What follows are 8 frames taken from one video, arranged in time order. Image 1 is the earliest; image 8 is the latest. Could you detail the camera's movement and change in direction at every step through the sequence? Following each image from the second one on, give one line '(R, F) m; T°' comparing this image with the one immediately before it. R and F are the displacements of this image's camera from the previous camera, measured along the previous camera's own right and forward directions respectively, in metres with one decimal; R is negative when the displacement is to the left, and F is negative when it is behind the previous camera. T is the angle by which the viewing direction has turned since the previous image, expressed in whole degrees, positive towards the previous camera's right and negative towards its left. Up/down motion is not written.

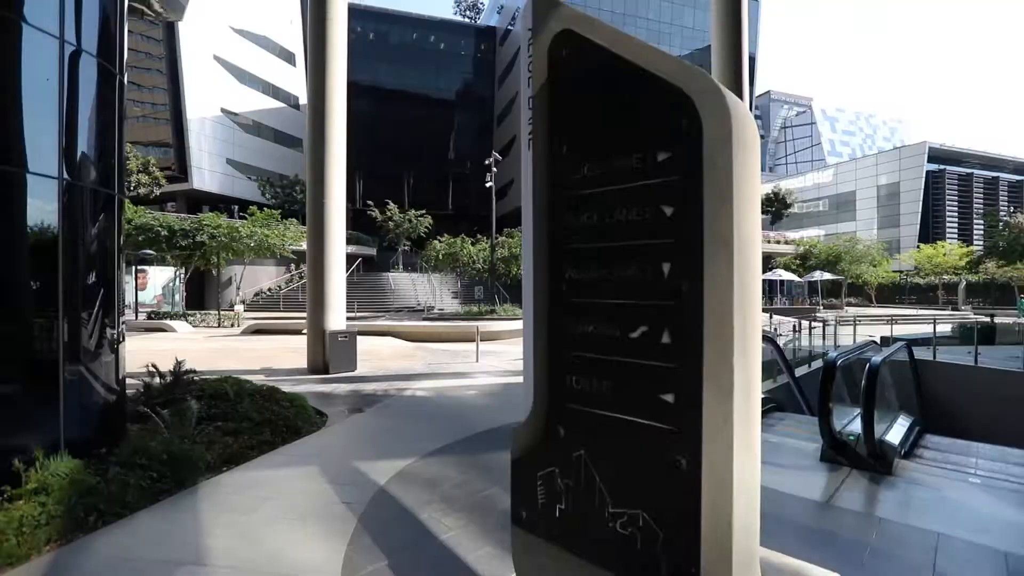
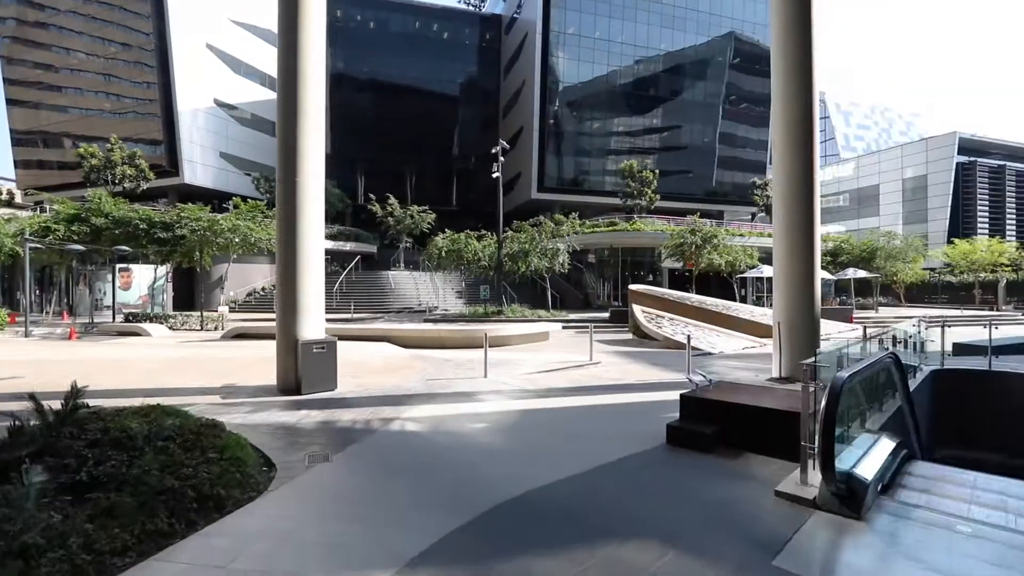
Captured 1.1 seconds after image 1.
(-0.2, +2.2) m; -1°
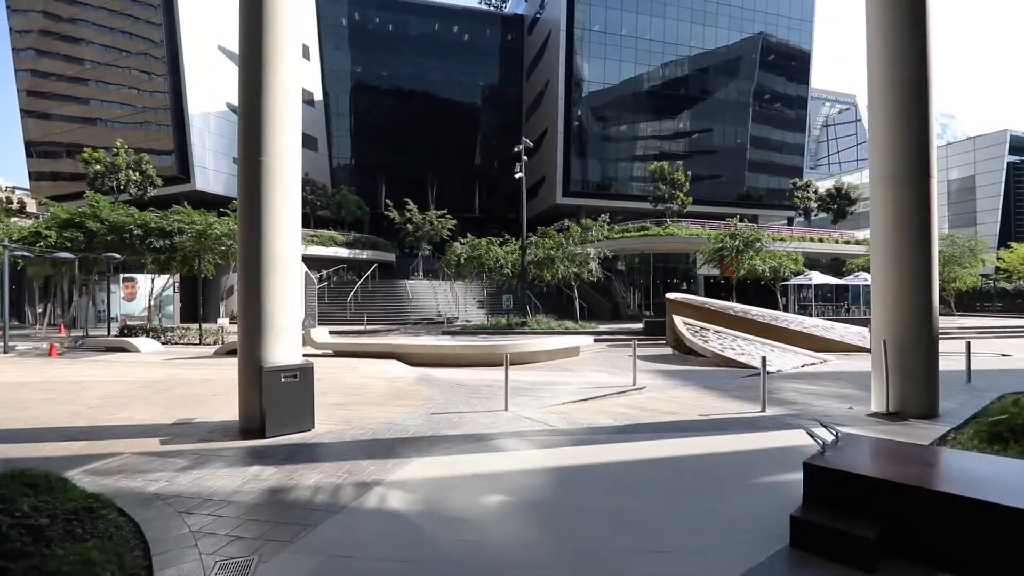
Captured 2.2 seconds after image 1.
(-0.1, +2.2) m; -3°
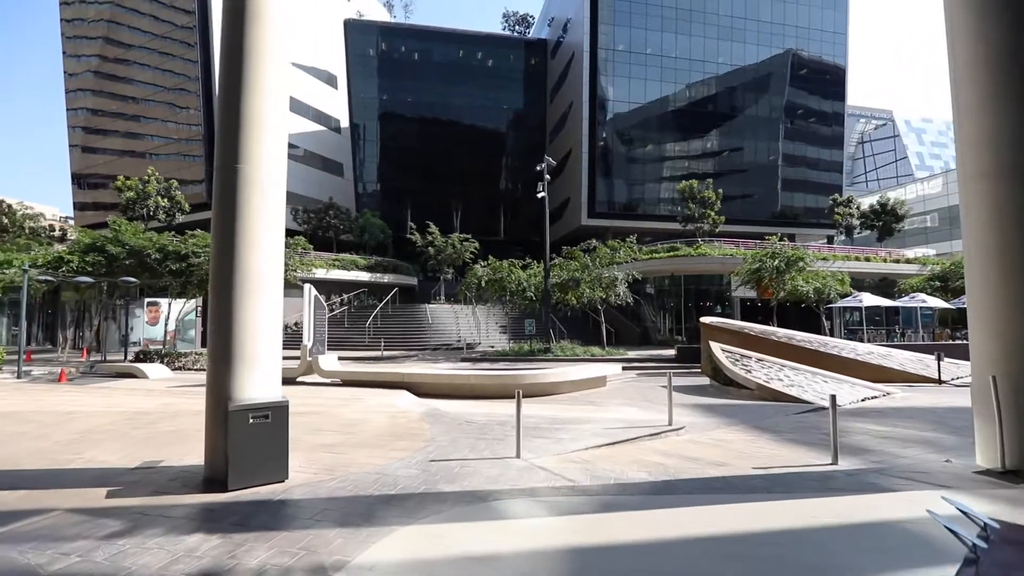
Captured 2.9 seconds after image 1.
(+0.2, +1.2) m; -3°
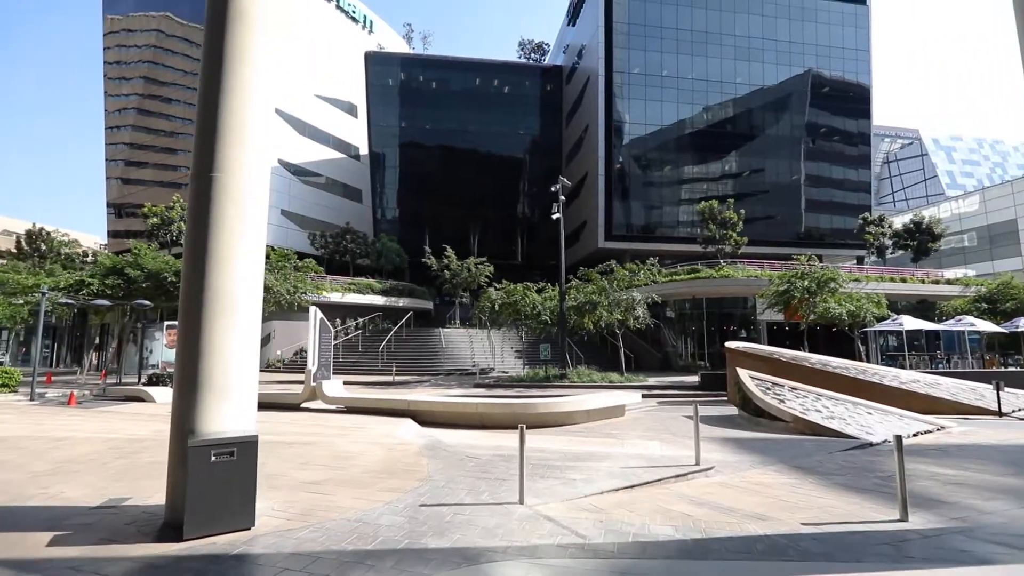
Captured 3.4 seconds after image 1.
(+0.2, +0.8) m; -2°
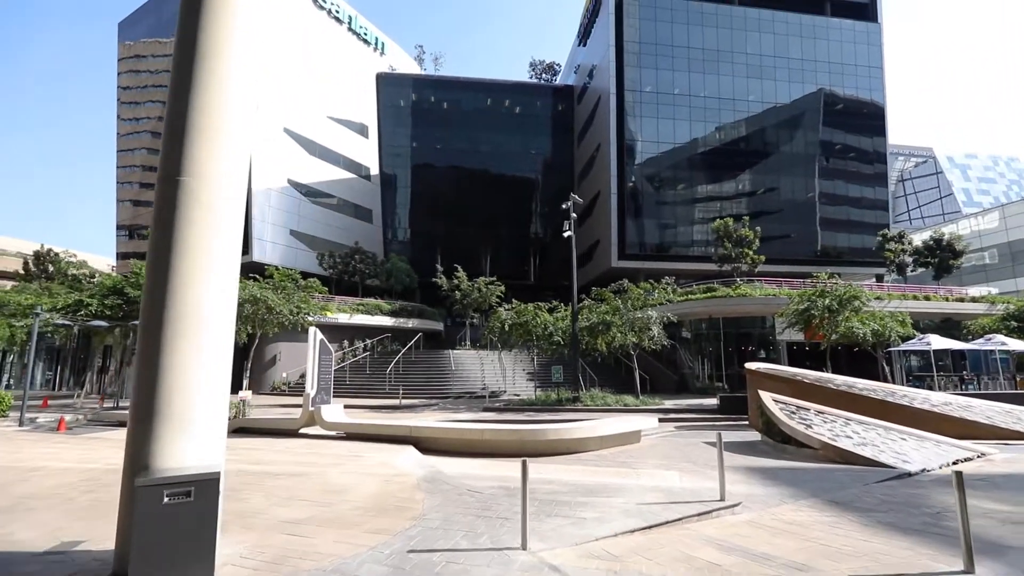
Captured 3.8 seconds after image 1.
(+0.1, +0.7) m; -1°
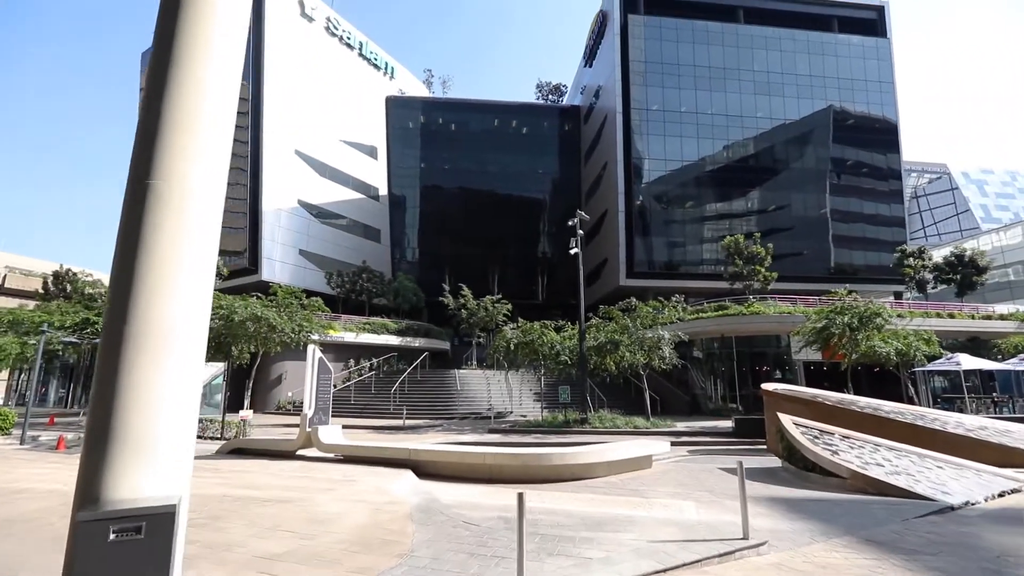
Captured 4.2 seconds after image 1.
(+0.1, +0.5) m; -1°
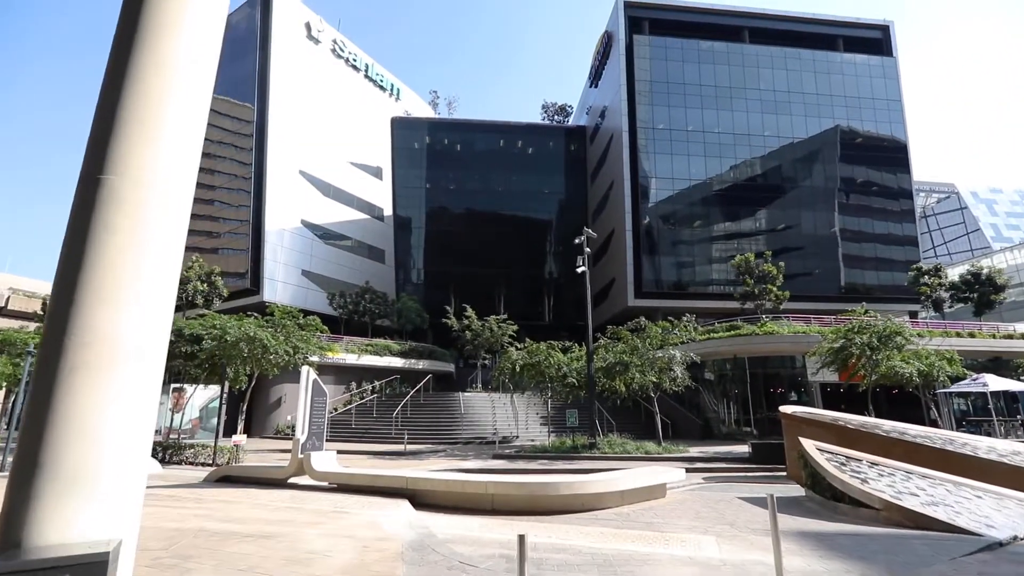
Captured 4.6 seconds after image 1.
(+0.1, +0.6) m; -1°
